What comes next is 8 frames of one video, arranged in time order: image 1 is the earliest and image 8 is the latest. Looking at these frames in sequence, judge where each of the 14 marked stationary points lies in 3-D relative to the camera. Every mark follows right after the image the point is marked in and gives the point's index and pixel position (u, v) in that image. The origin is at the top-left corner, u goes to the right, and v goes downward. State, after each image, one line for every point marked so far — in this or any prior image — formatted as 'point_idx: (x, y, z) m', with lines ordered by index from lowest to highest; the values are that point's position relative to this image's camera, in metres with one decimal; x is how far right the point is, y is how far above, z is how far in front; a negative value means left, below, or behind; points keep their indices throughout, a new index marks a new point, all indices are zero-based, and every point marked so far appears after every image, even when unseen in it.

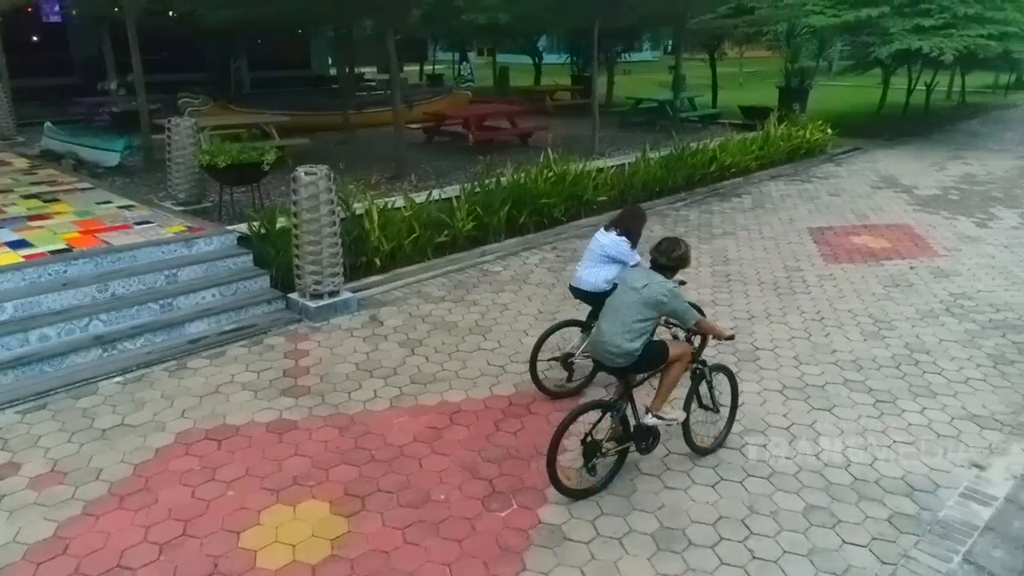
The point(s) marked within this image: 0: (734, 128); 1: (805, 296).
0: (+4.1, +2.9, +13.3) m
1: (+2.5, -0.1, +6.3) m
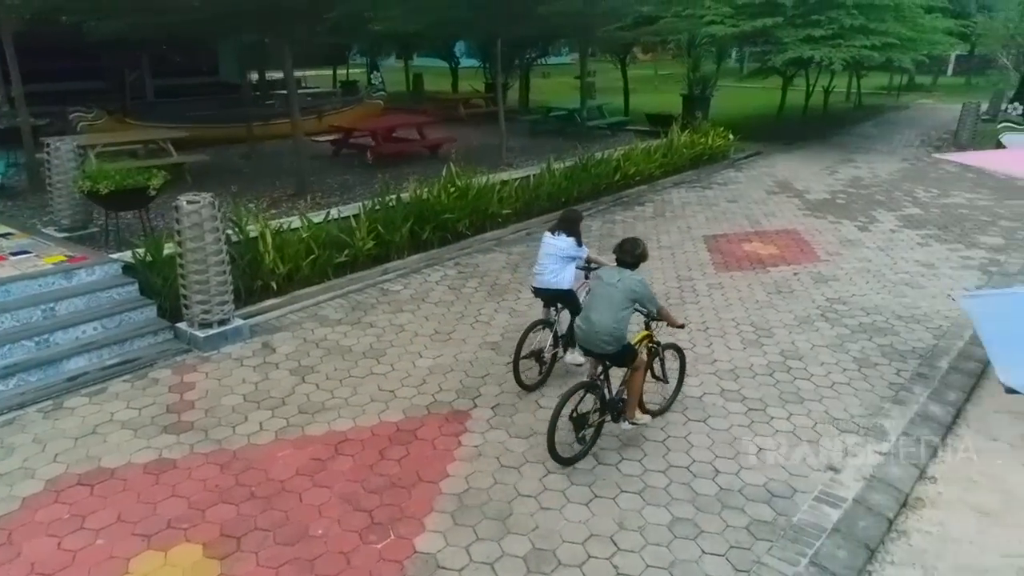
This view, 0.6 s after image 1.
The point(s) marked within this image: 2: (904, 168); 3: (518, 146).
0: (+2.5, +2.9, +13.7) m
1: (+1.6, -0.2, +6.6) m
2: (+7.4, +2.3, +13.6) m
3: (+0.1, +2.4, +12.4) m
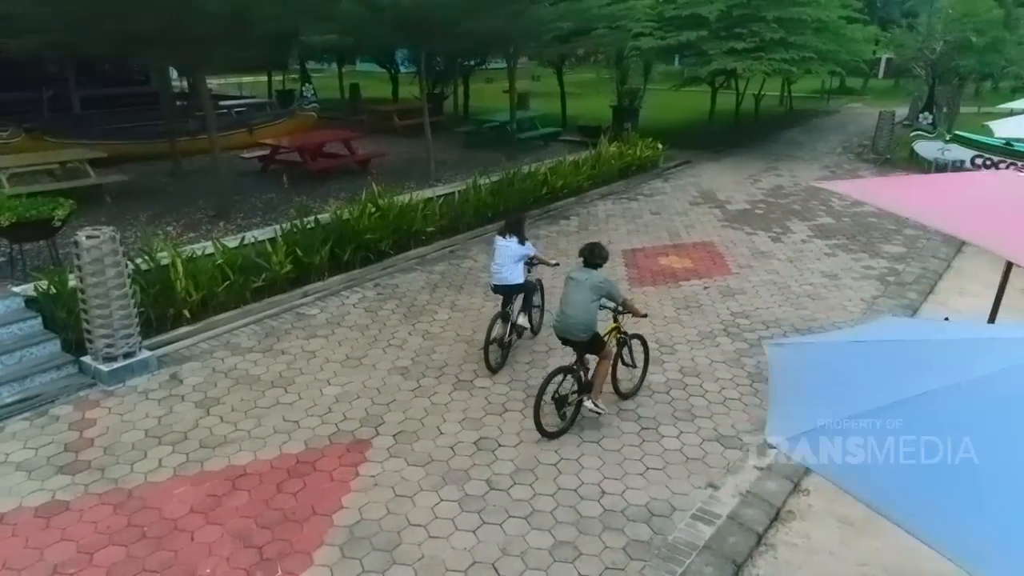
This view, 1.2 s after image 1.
0: (+1.2, +2.7, +13.9) m
1: (+0.9, -0.3, +6.8) m
2: (+6.1, +2.2, +14.1) m
3: (-1.1, +2.2, +12.5) m
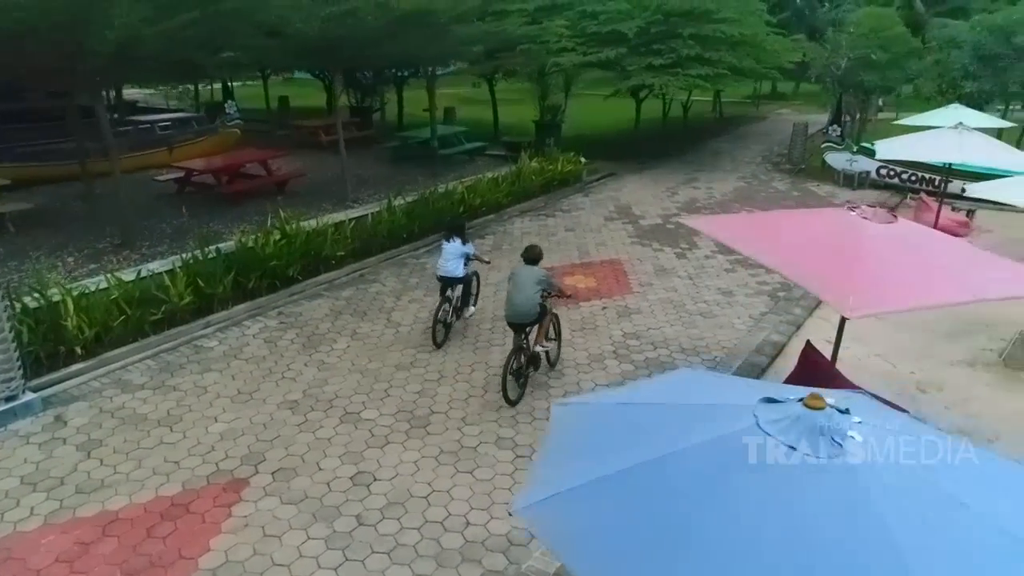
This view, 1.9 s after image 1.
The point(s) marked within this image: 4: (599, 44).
0: (-0.3, +2.5, +14.2) m
1: (-0.1, -0.6, +7.0) m
2: (+4.6, +2.0, +14.7) m
3: (-2.5, +1.9, +12.6) m
4: (+1.9, +5.2, +15.5) m
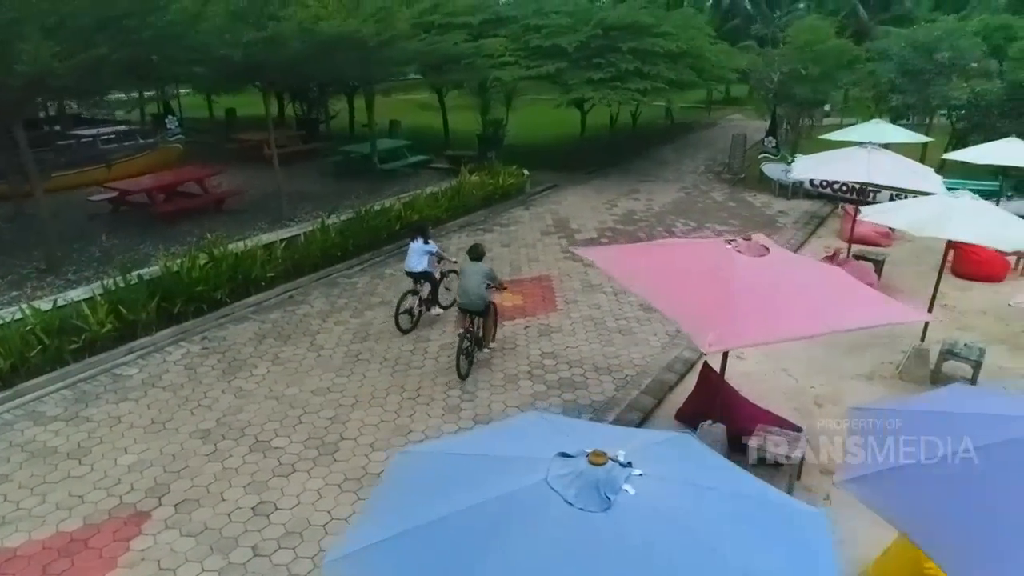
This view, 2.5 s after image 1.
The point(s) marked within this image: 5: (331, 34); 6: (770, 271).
0: (-1.5, +2.2, +14.3) m
1: (-1.0, -0.8, +7.2) m
2: (+3.5, +1.9, +15.0) m
3: (-3.5, +1.7, +12.7) m
4: (+0.6, +5.0, +15.7) m
5: (-2.3, +3.3, +9.3) m
6: (+1.8, +0.1, +5.0) m
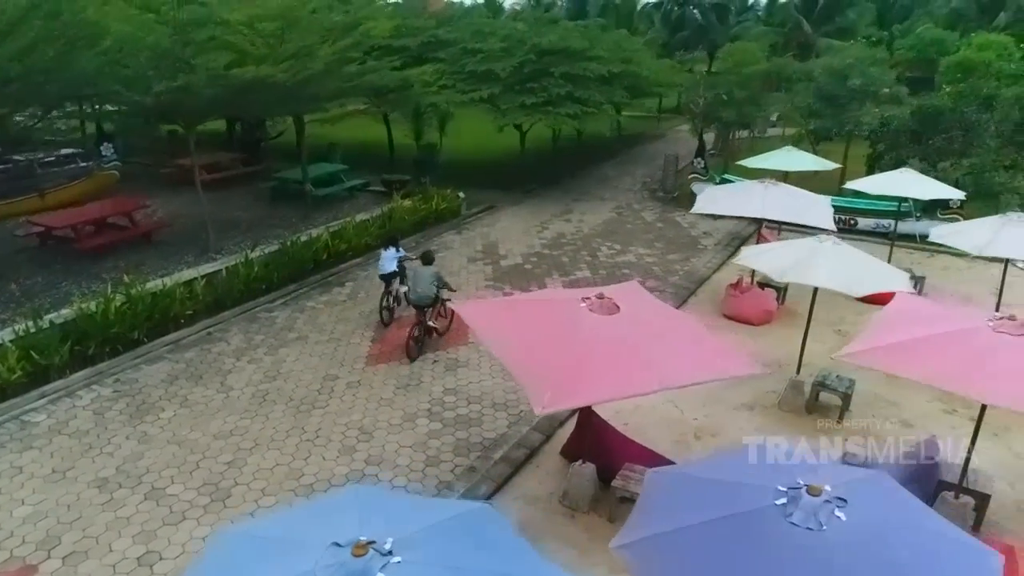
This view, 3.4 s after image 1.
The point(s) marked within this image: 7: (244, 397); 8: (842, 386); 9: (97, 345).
0: (-2.8, +1.8, +14.6) m
1: (-2.0, -1.3, +7.6) m
2: (+2.1, +1.5, +15.5) m
3: (-4.8, +1.2, +12.9) m
4: (-0.8, +4.6, +16.1) m
5: (-3.5, +2.8, +9.6) m
6: (+0.8, -0.3, +5.4) m
7: (-2.9, -1.2, +7.8) m
8: (+3.6, -1.1, +7.8) m
9: (-4.8, -0.7, +8.3) m
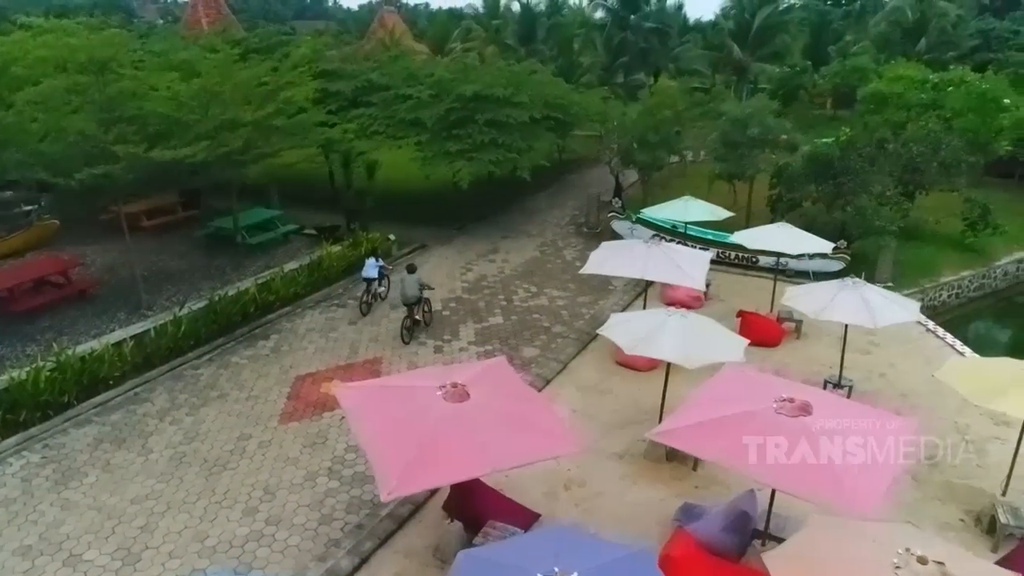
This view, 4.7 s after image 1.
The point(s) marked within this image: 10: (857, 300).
0: (-4.4, +0.9, +15.5) m
1: (-3.3, -2.2, +8.4) m
2: (+0.4, +0.7, +16.6) m
3: (-6.4, +0.3, +13.7) m
4: (-2.5, +3.8, +17.0) m
5: (-5.0, +1.9, +10.4) m
6: (-0.4, -1.1, +6.4) m
7: (-4.2, -2.1, +8.6) m
8: (+2.3, -1.8, +8.9) m
9: (-6.1, -1.6, +9.1) m
10: (+4.4, -0.2, +9.3) m
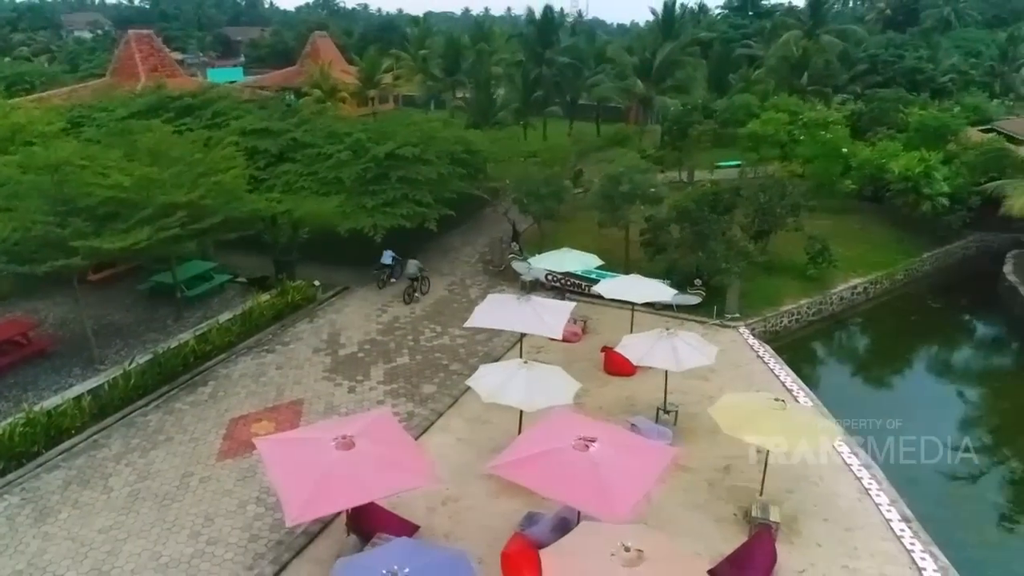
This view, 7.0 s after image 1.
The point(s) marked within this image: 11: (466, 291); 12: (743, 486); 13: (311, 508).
0: (-6.7, -0.2, +17.7) m
1: (-5.0, -3.2, +10.7) m
2: (-1.9, -0.3, +19.1) m
3: (-8.5, -0.8, +15.7) m
4: (-5.0, +2.7, +19.3) m
5: (-6.9, +0.8, +12.6) m
6: (-2.0, -2.1, +8.9) m
7: (-5.9, -3.1, +10.9) m
8: (+0.6, -2.8, +11.6) m
9: (-7.9, -2.7, +11.2) m
10: (+2.6, -1.0, +12.1) m
11: (-1.2, -0.1, +19.7) m
12: (+3.7, -3.2, +11.6) m
13: (-2.2, -2.5, +8.4) m
